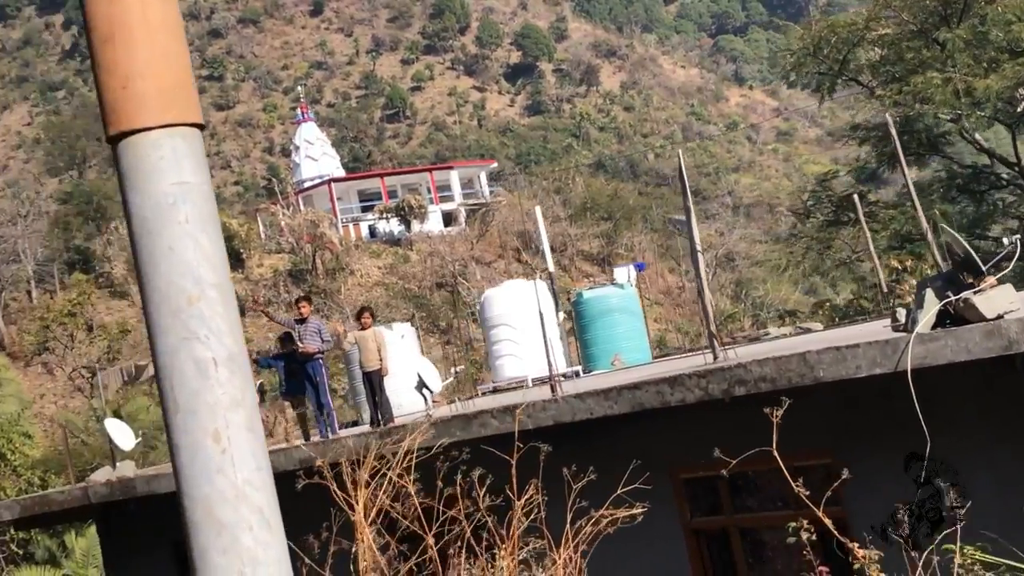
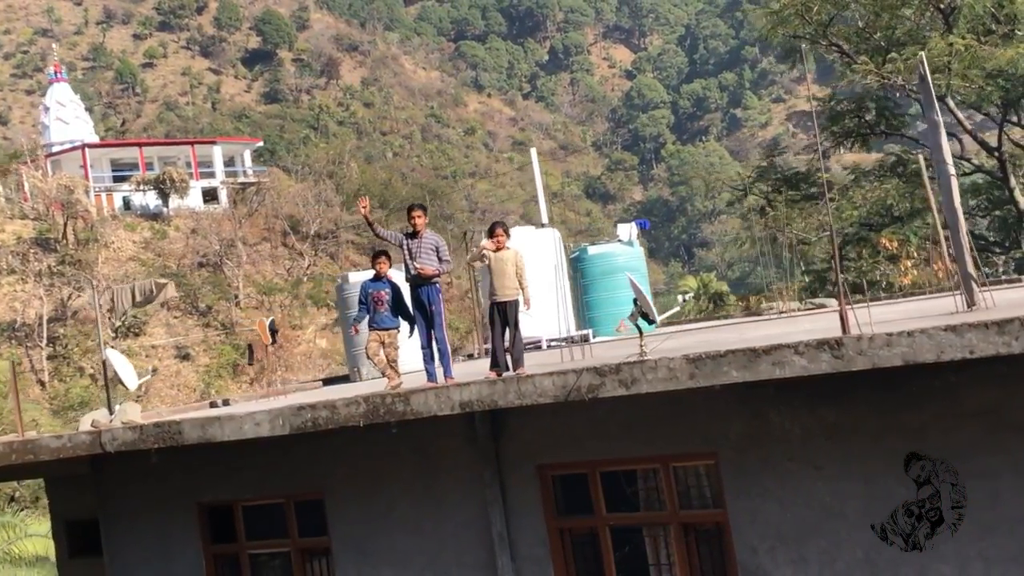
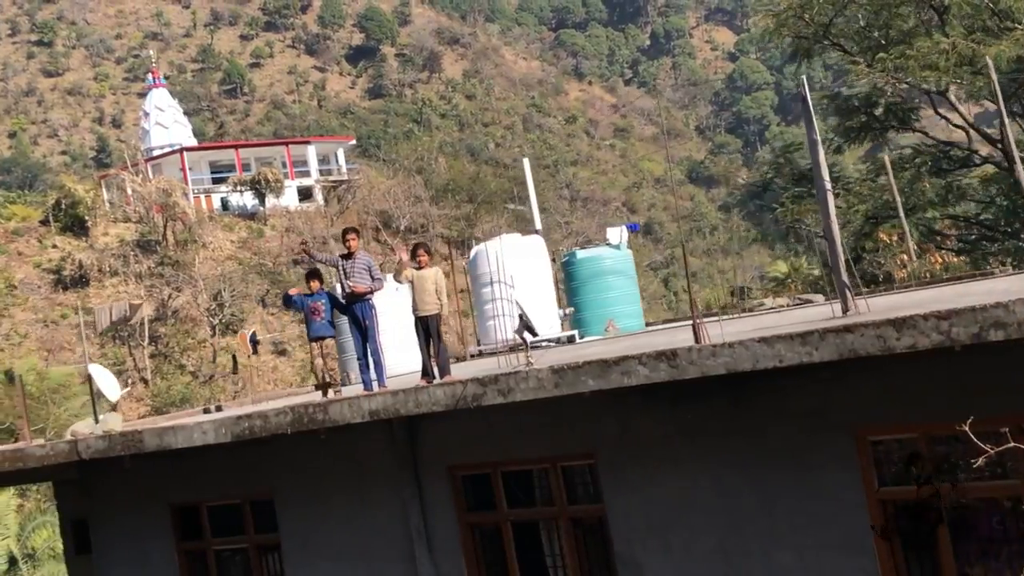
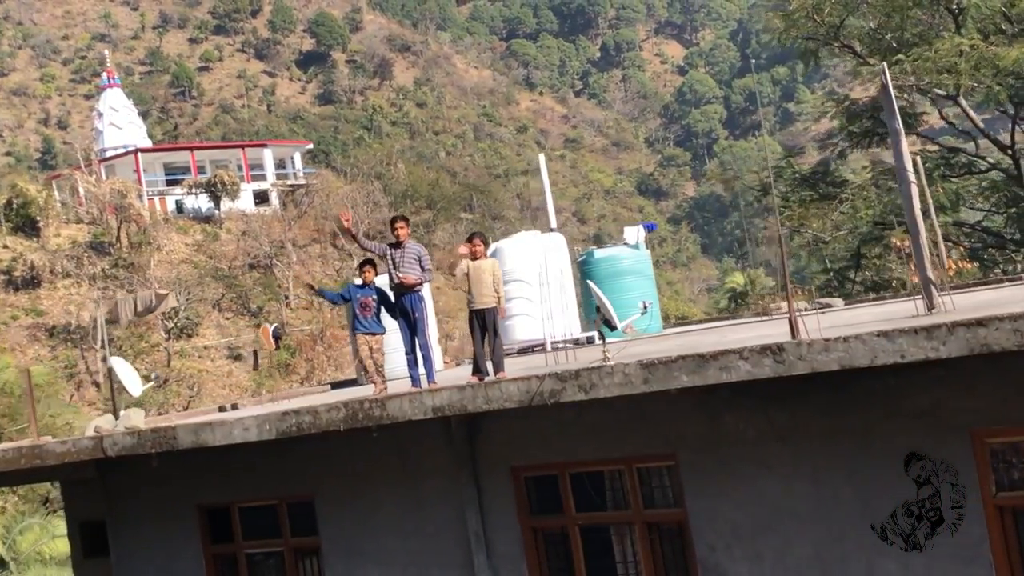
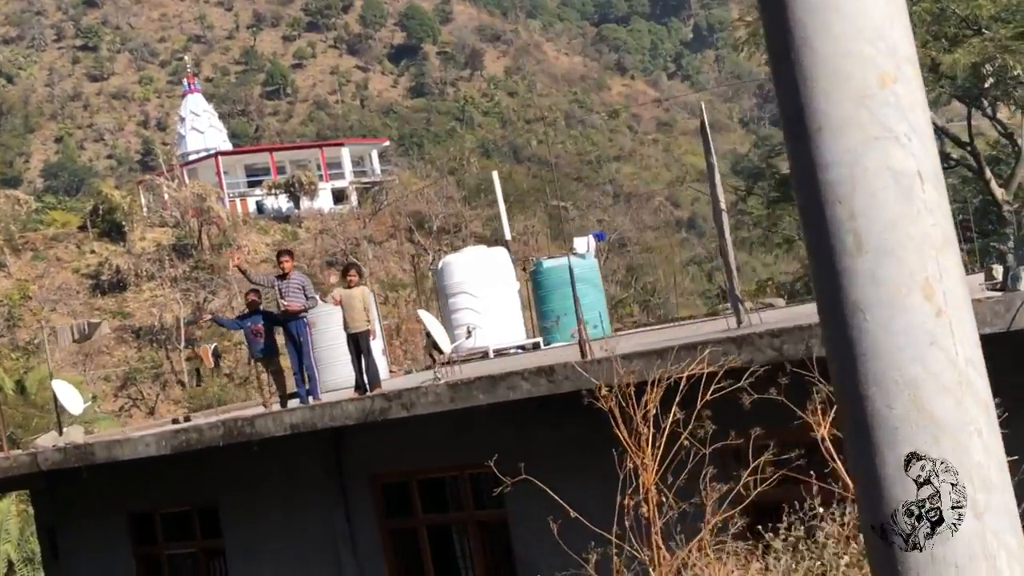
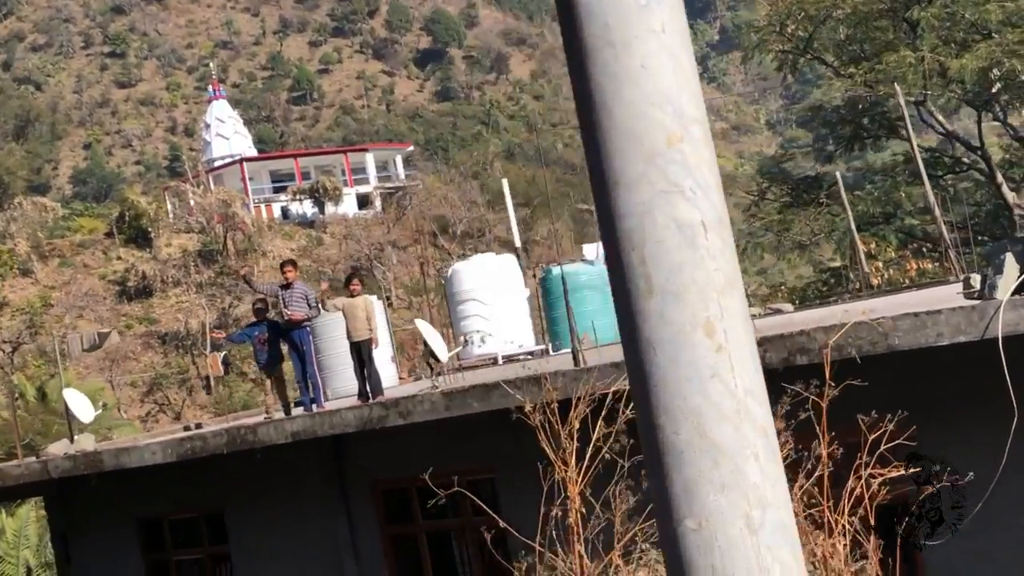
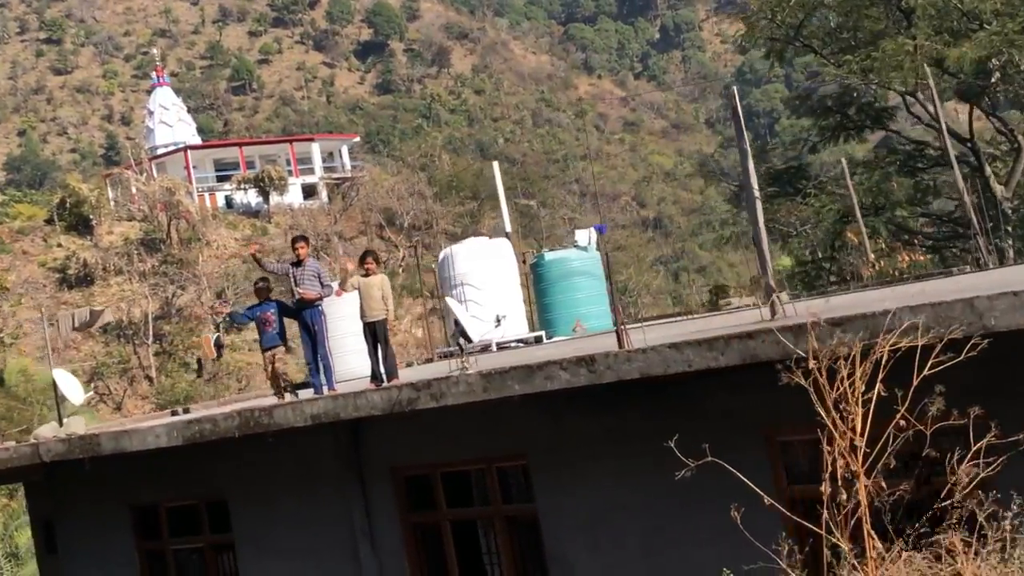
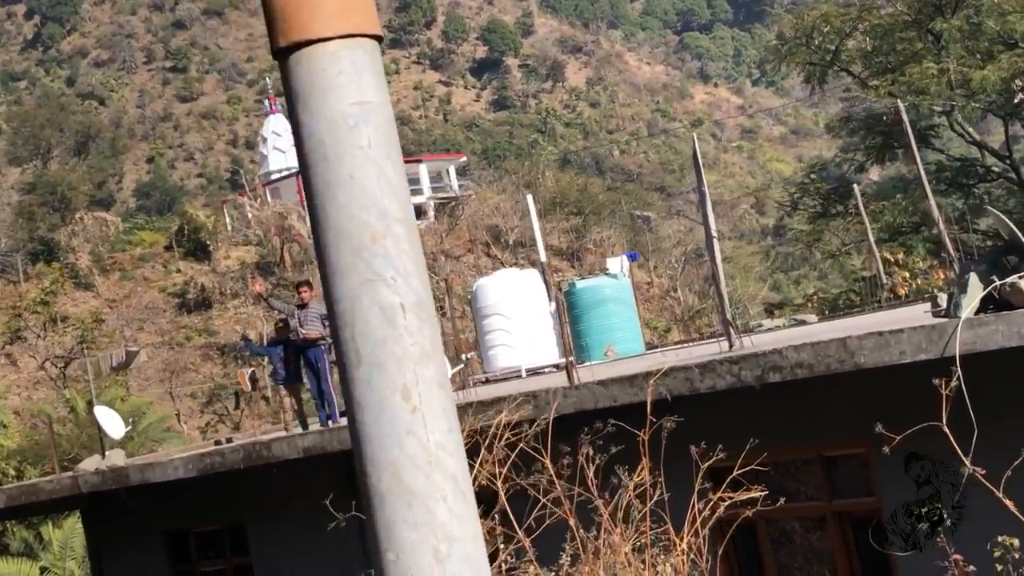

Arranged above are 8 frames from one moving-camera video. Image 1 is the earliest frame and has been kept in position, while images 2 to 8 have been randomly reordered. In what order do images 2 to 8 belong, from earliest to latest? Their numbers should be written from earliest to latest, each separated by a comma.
8, 6, 5, 7, 3, 4, 2
